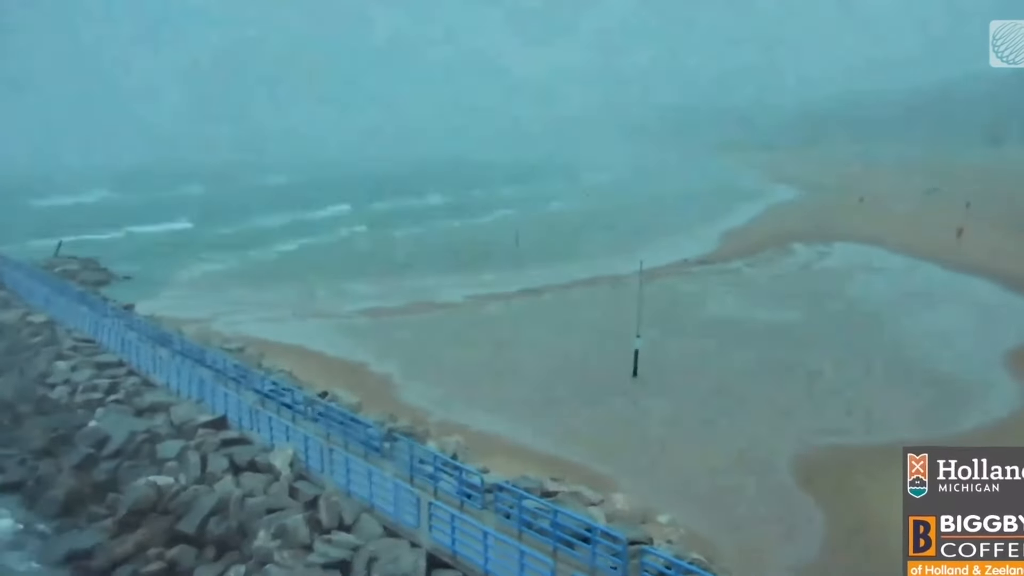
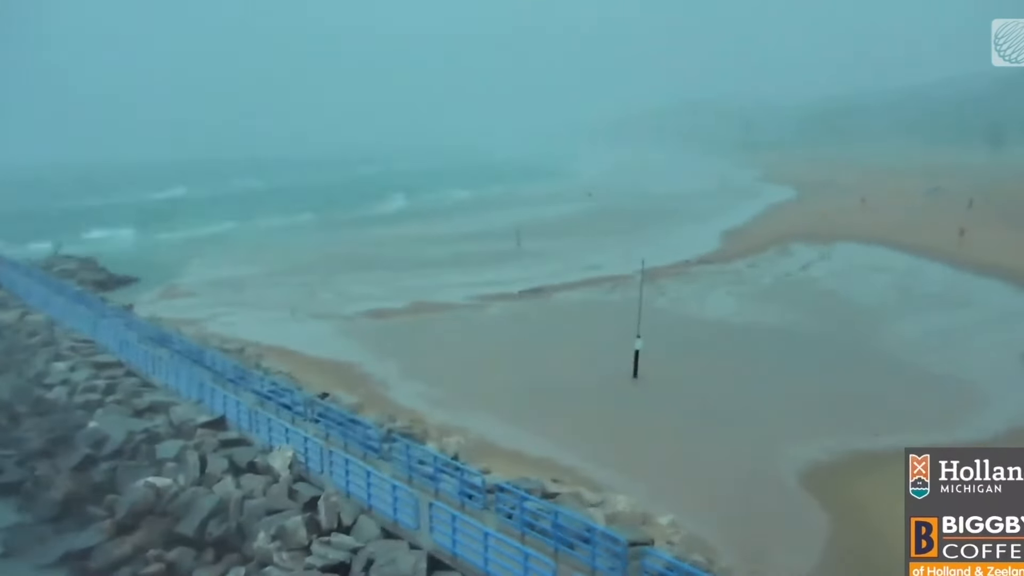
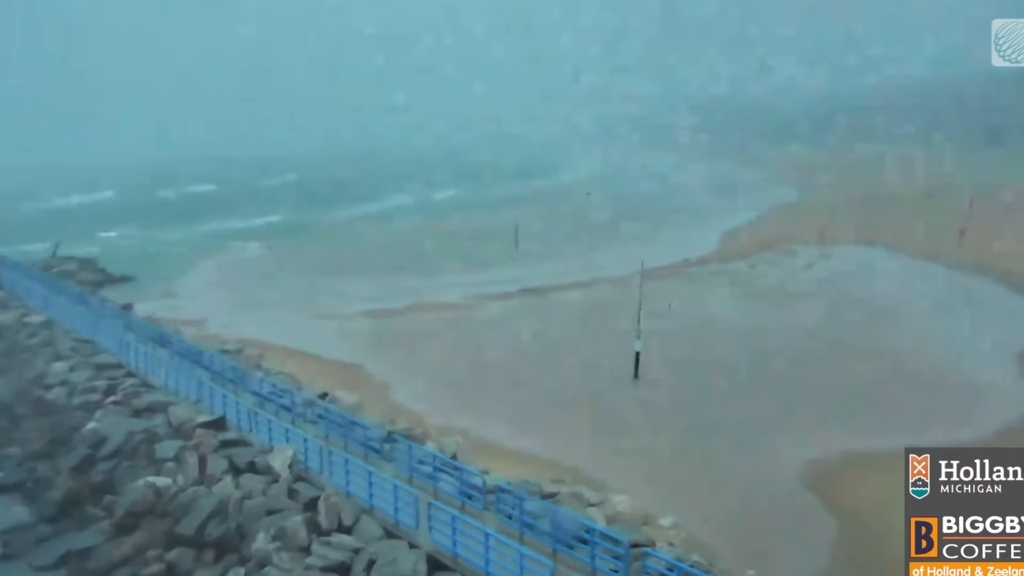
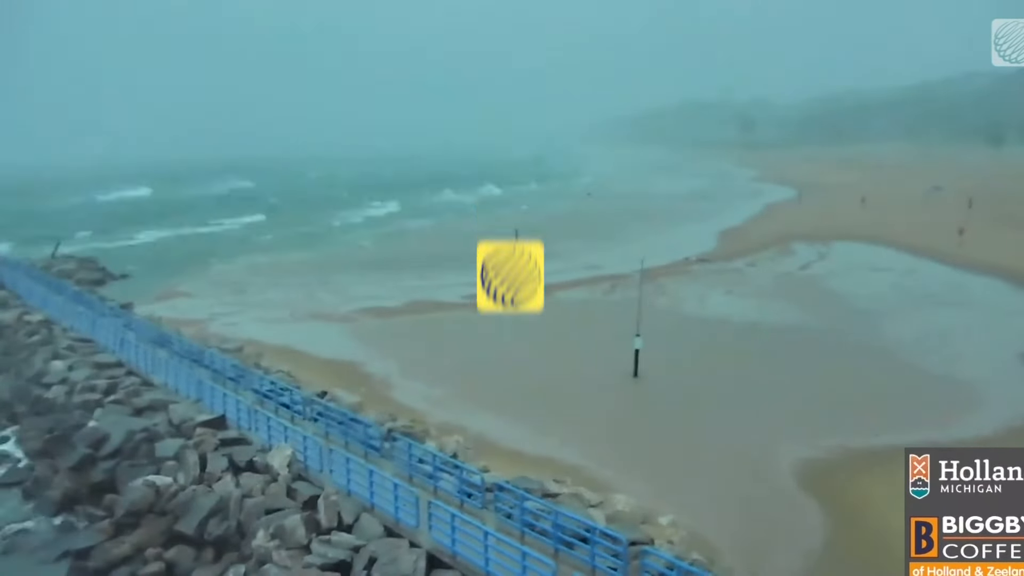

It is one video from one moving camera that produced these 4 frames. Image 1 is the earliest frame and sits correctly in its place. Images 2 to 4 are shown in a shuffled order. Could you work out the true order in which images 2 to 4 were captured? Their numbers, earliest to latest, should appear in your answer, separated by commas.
3, 2, 4
